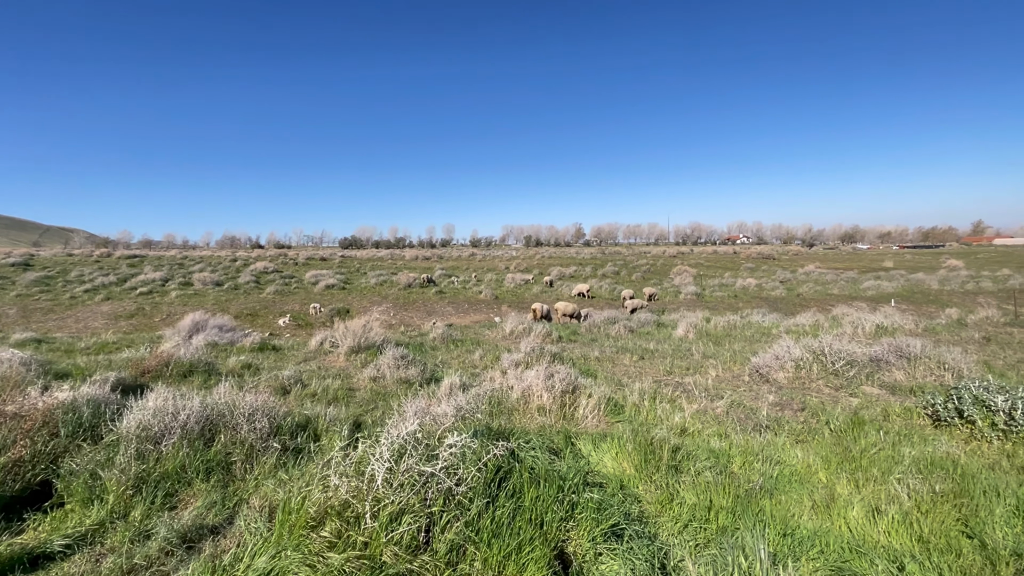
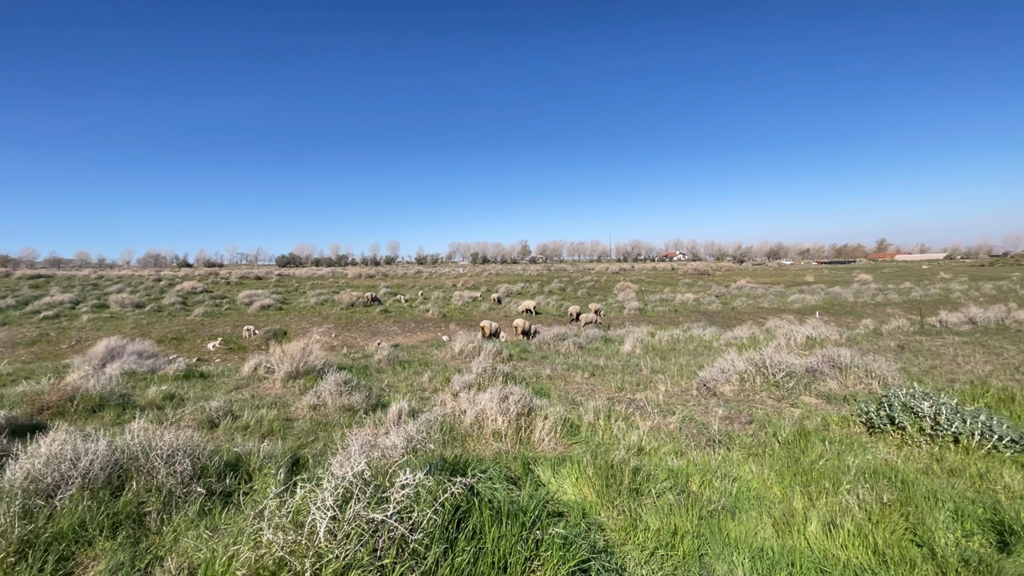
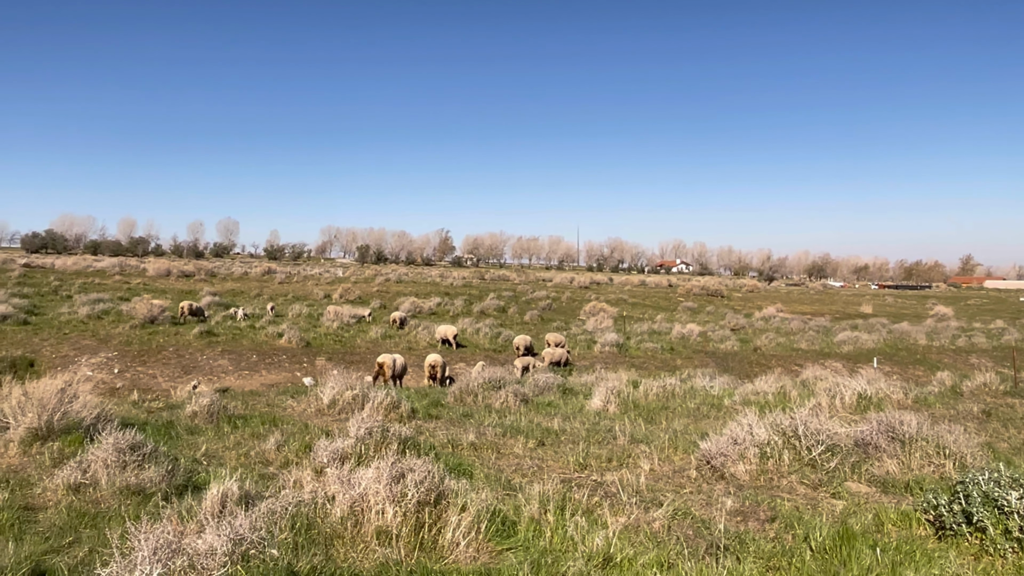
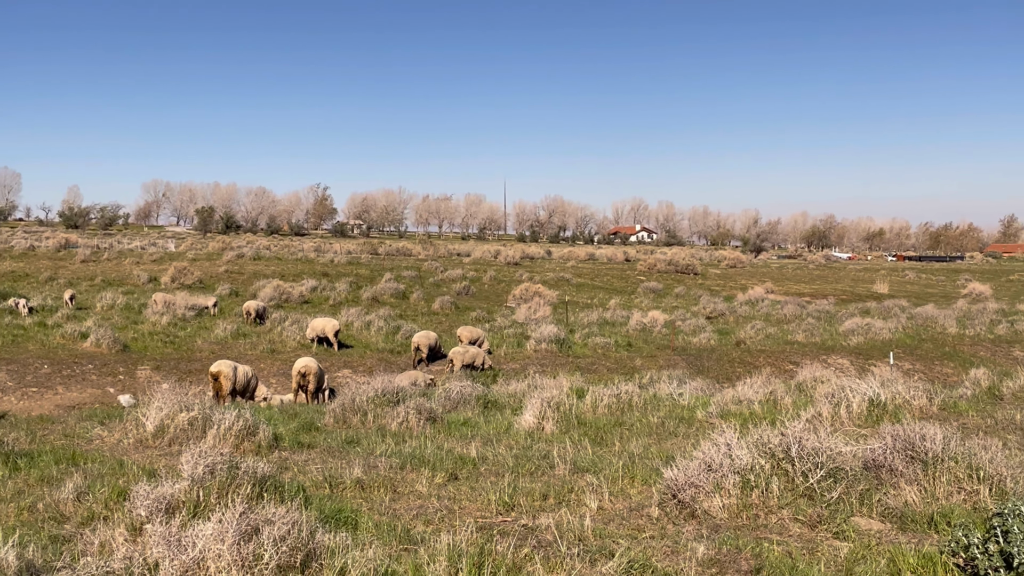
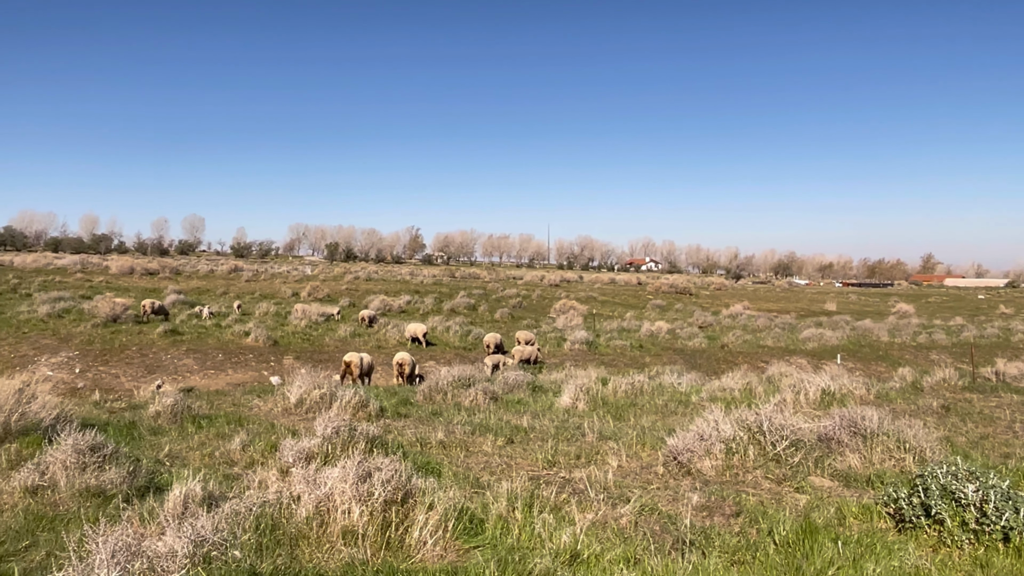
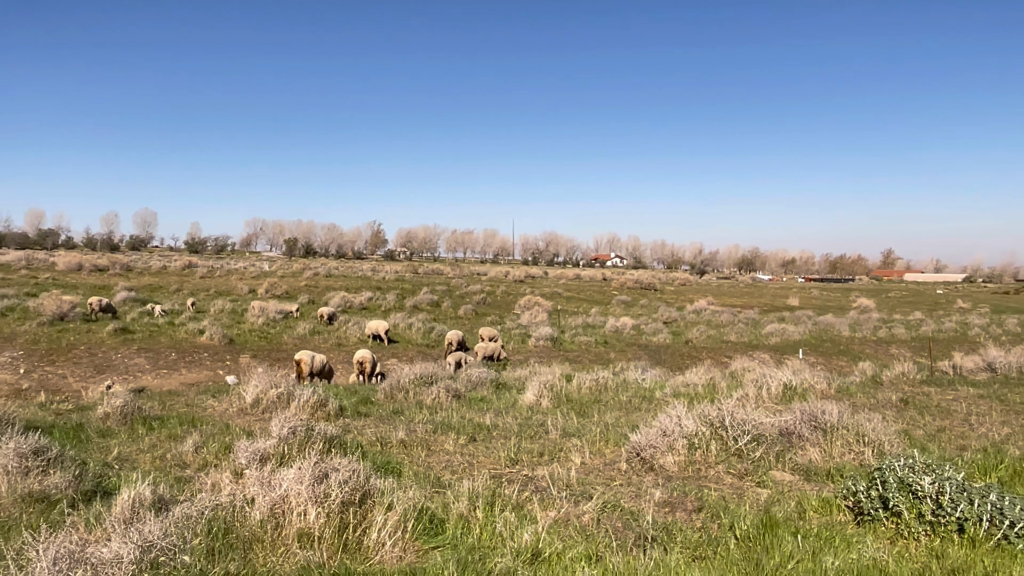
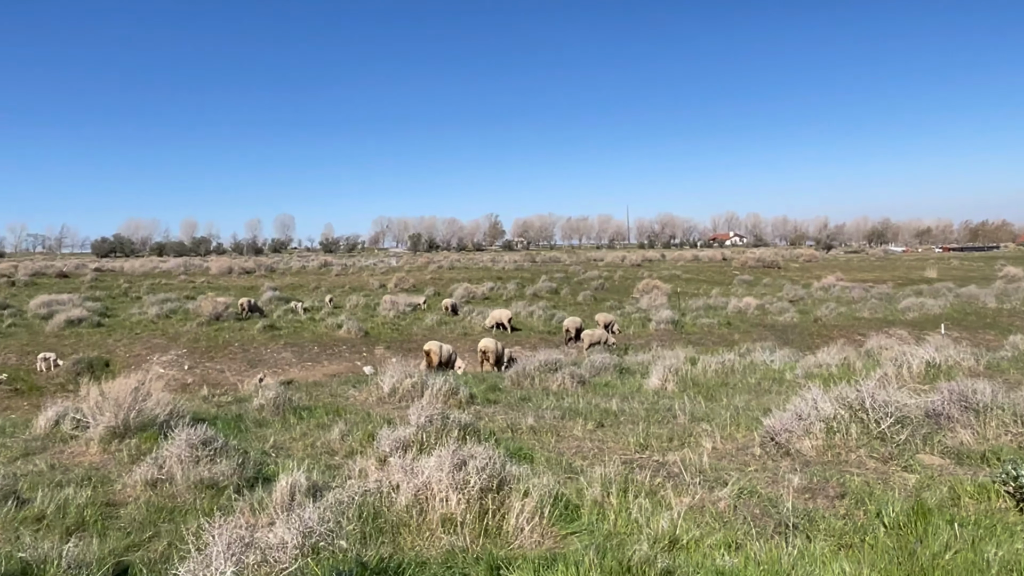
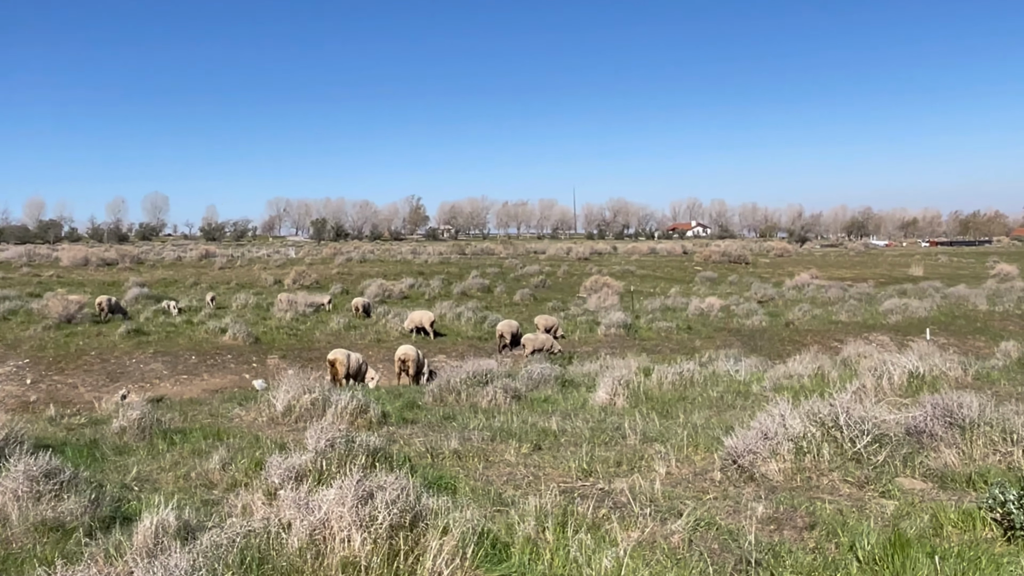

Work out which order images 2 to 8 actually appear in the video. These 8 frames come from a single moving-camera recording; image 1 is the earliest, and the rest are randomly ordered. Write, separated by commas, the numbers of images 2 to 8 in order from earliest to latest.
2, 7, 8, 4, 6, 5, 3
